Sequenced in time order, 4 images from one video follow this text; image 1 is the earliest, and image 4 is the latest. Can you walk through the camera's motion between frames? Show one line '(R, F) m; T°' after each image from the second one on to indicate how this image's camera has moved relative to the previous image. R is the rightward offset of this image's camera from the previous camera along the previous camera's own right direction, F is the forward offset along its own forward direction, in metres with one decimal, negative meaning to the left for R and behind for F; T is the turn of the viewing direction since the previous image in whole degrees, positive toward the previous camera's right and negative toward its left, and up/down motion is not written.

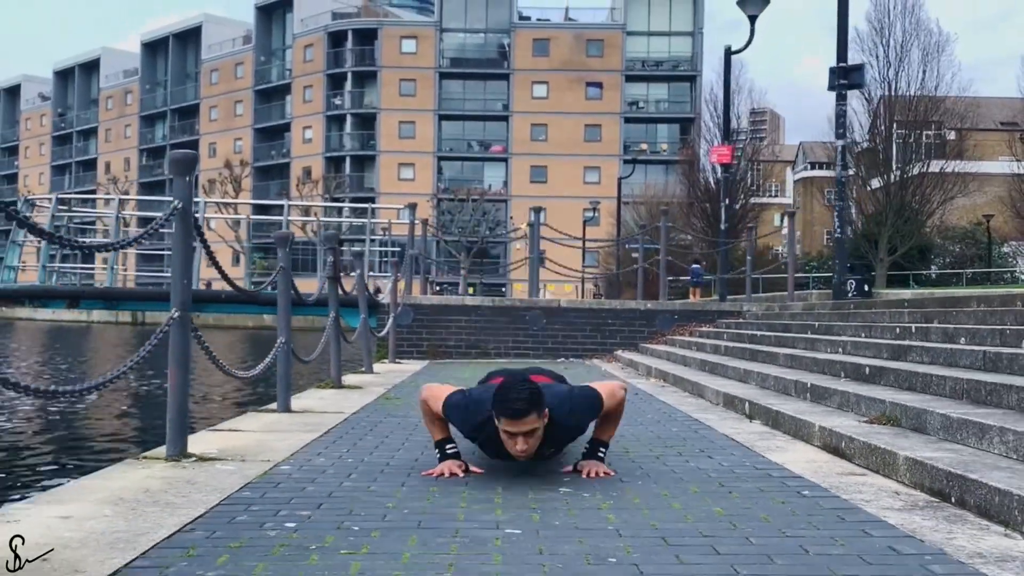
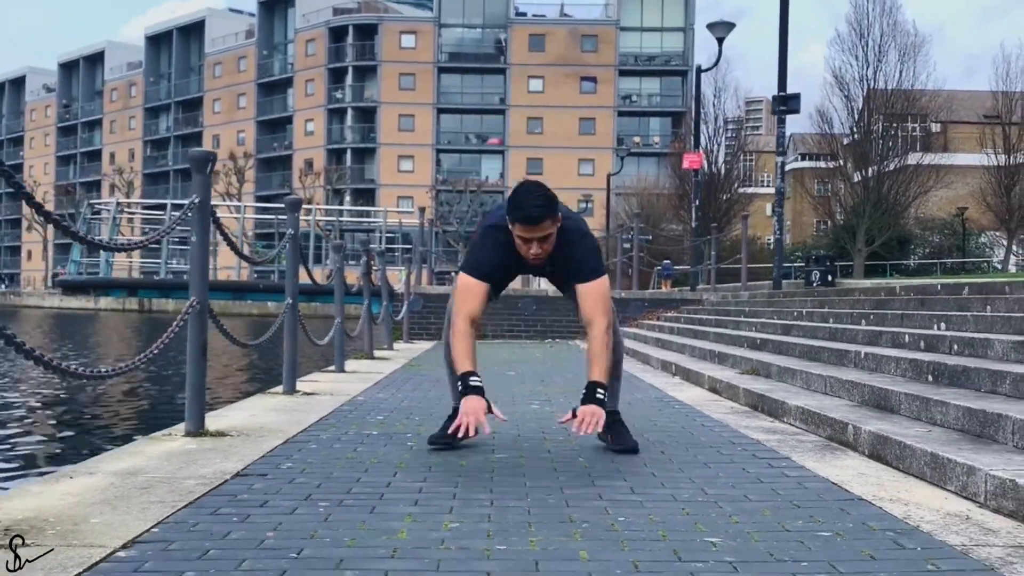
(0.0, -2.9) m; 0°
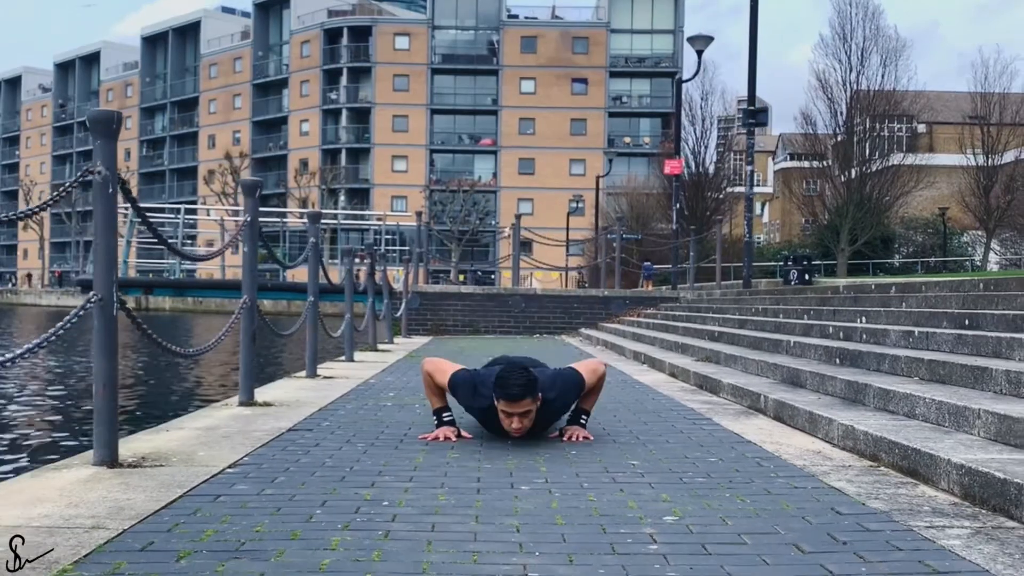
(0.0, -1.5) m; 0°
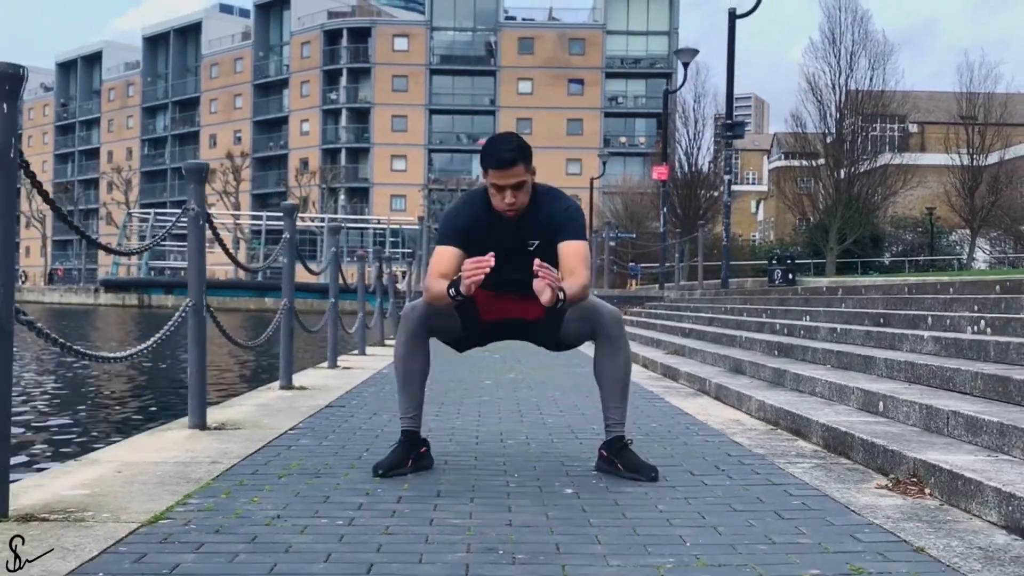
(+0.1, -1.5) m; 0°
